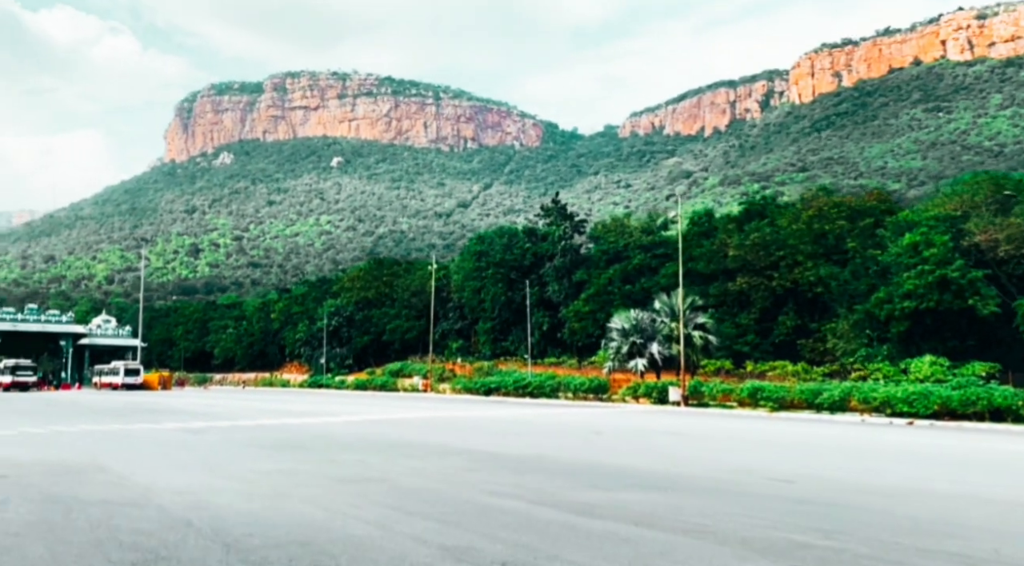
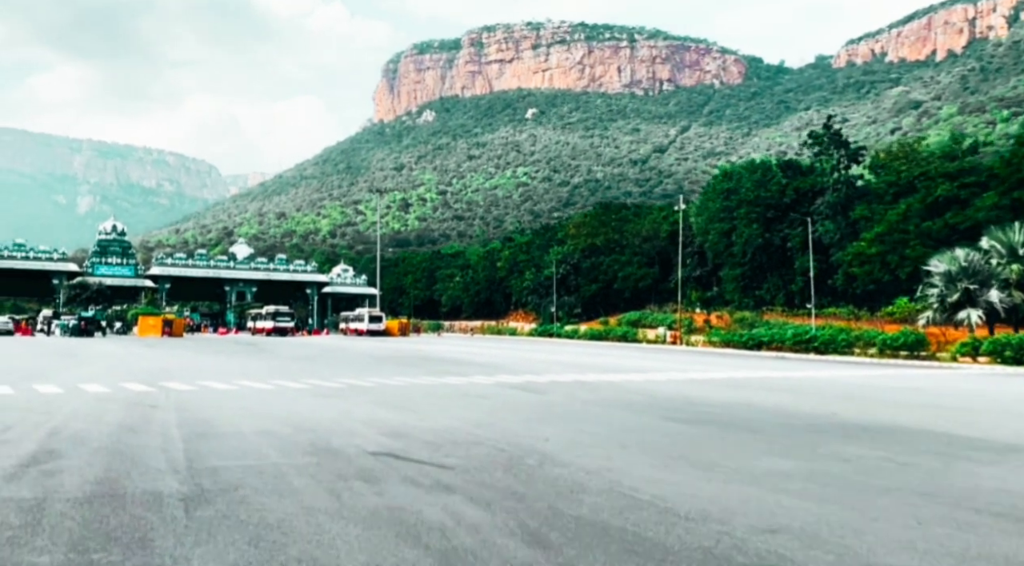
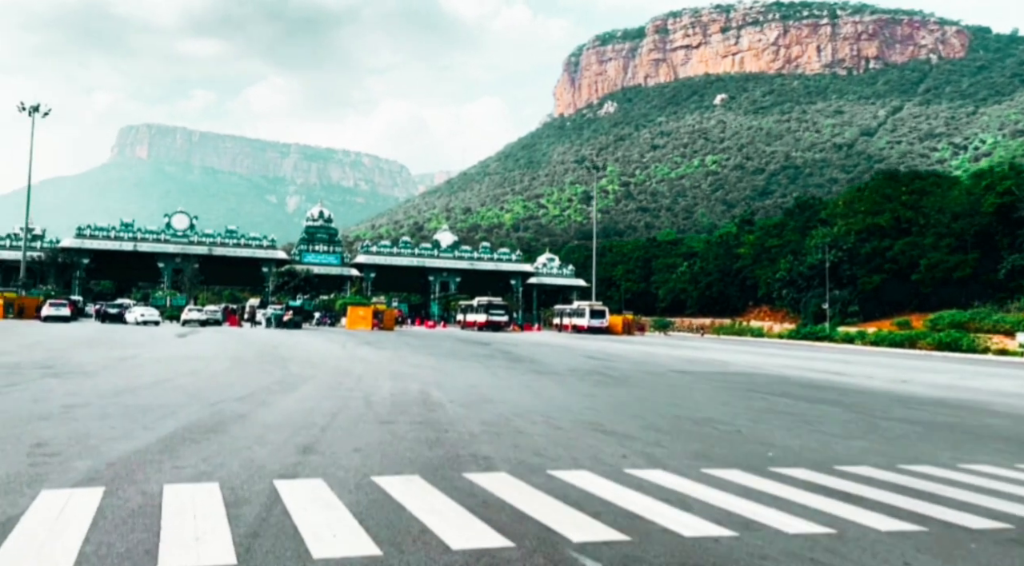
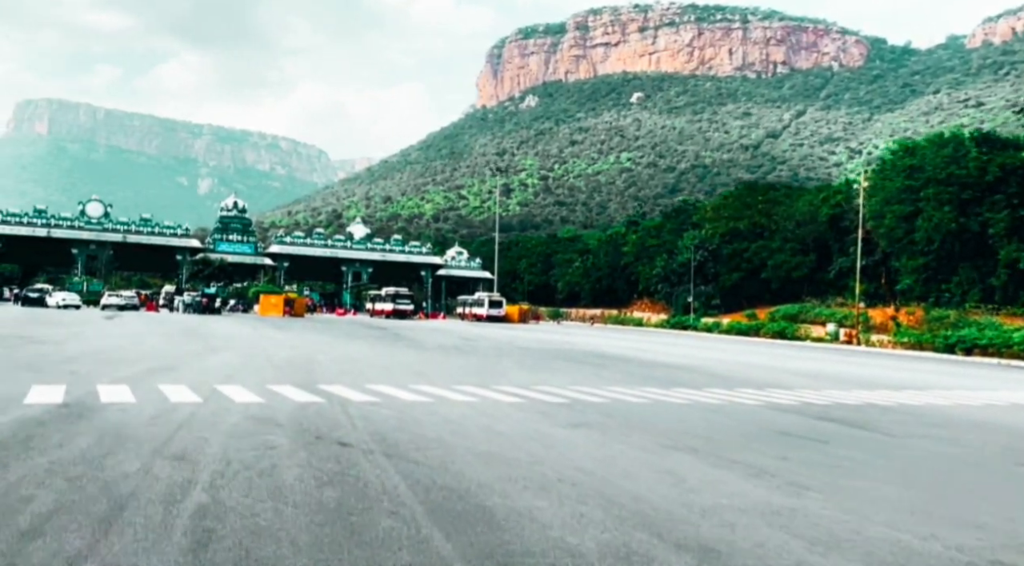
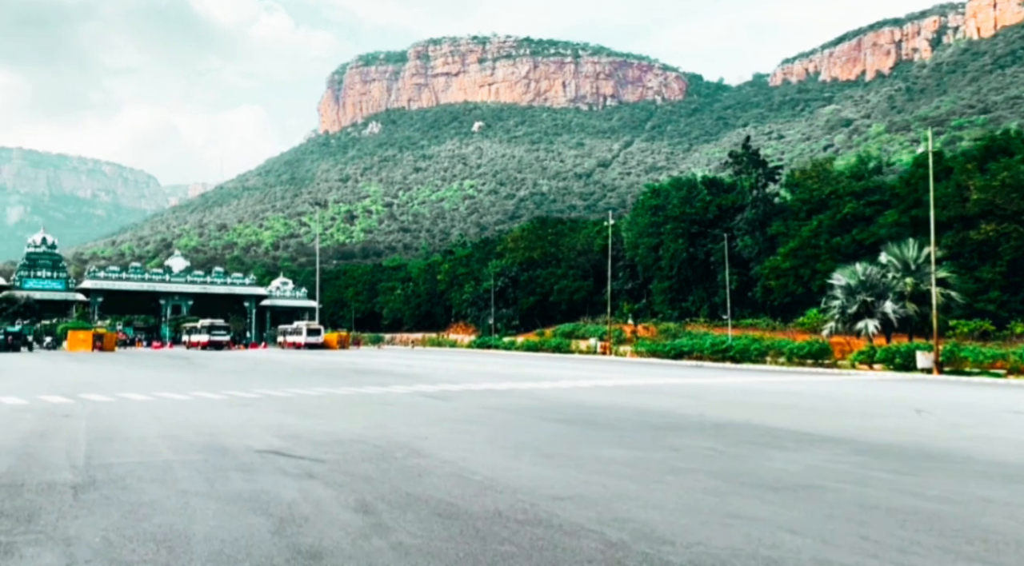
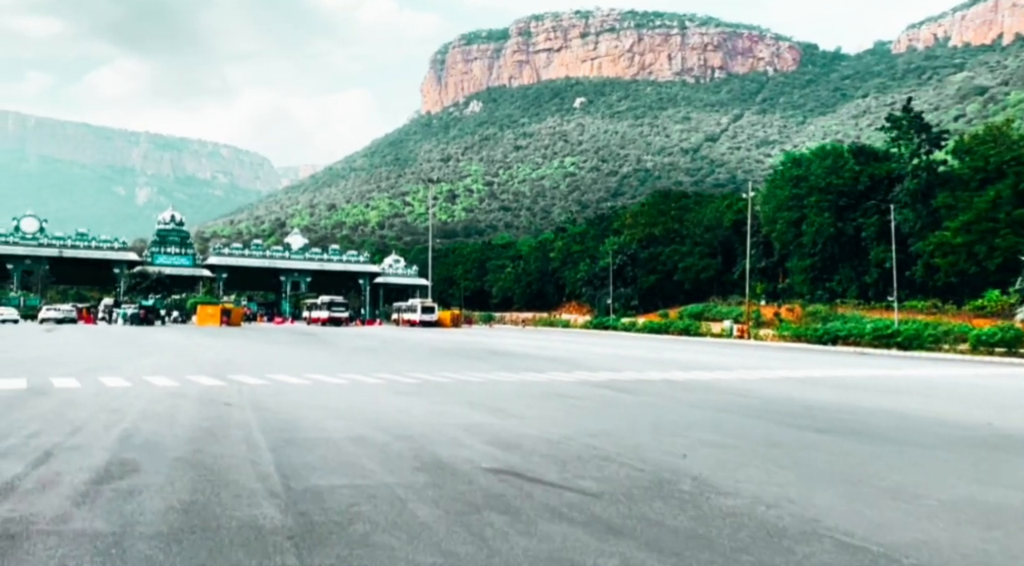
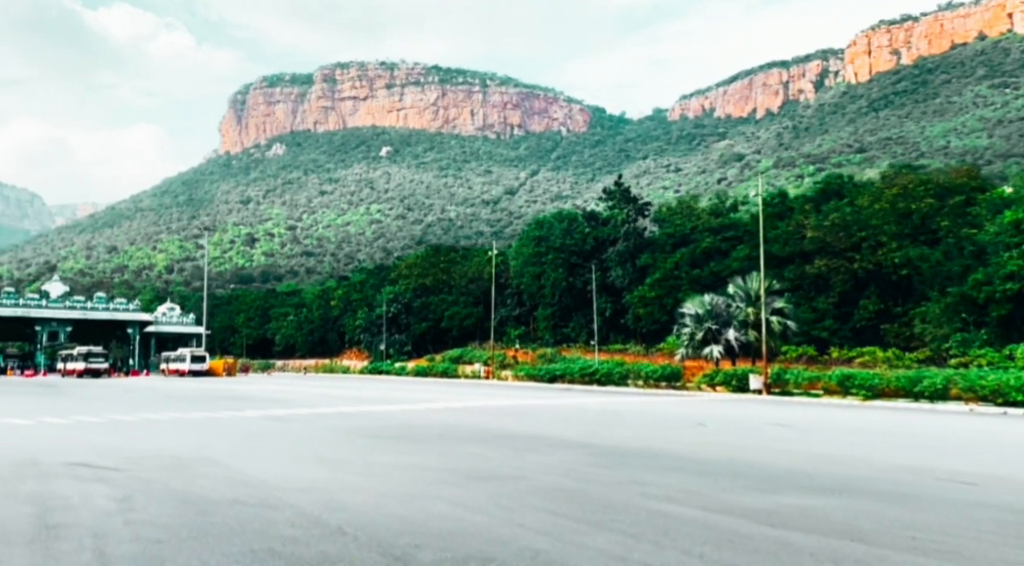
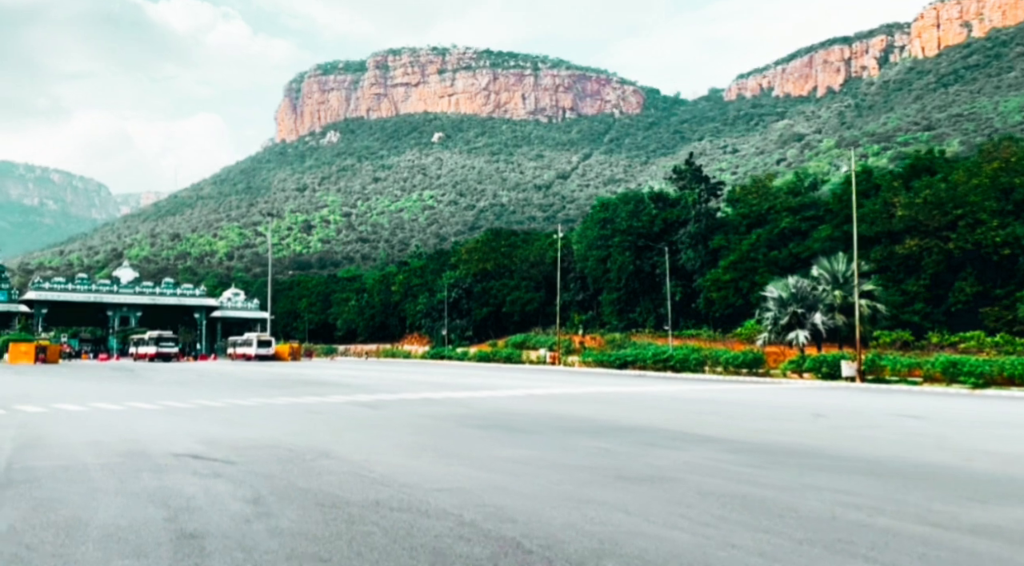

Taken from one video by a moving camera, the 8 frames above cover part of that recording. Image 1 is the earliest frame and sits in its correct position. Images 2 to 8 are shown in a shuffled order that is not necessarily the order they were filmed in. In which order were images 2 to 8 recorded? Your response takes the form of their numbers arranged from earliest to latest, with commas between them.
7, 8, 5, 2, 6, 4, 3
